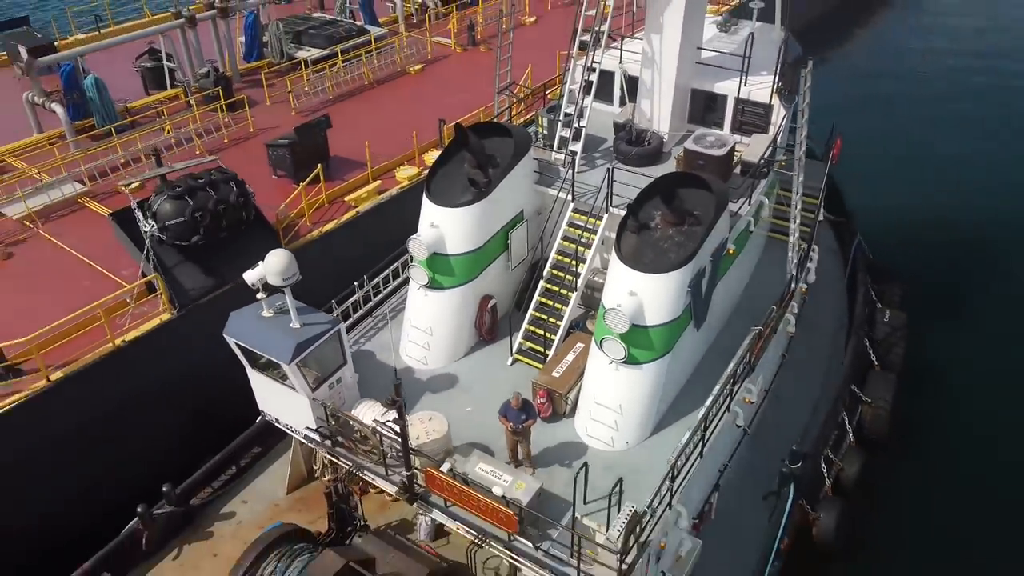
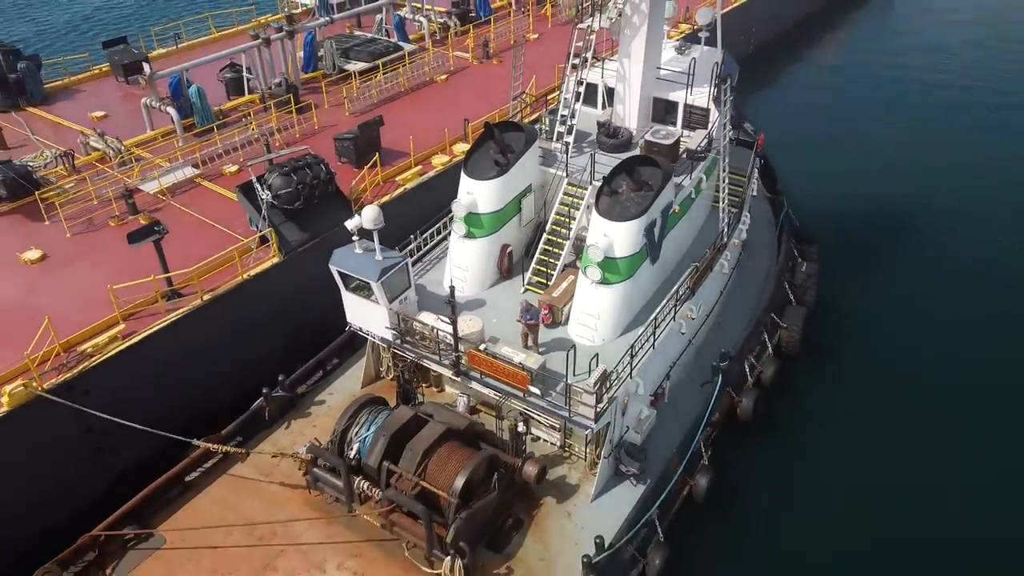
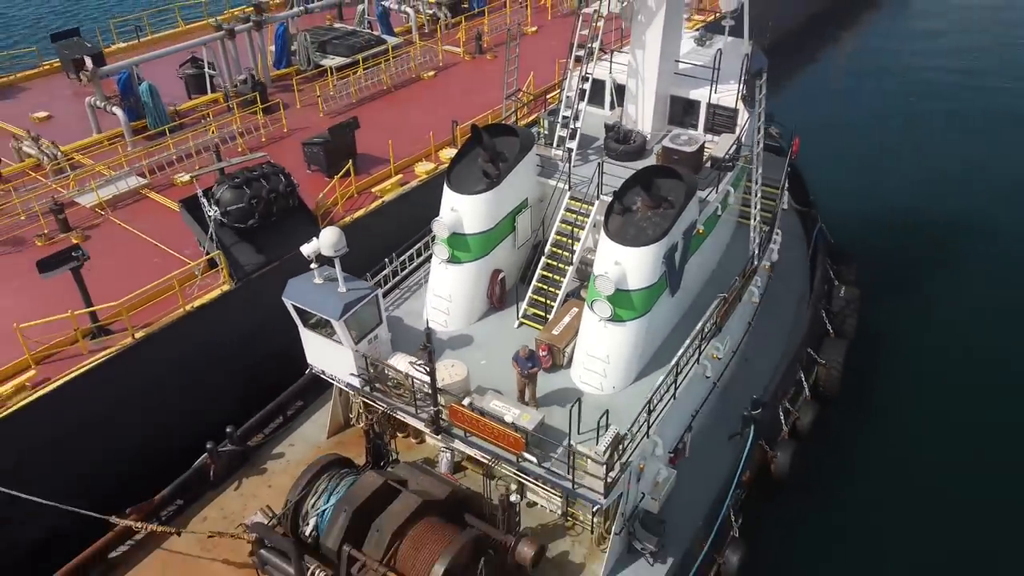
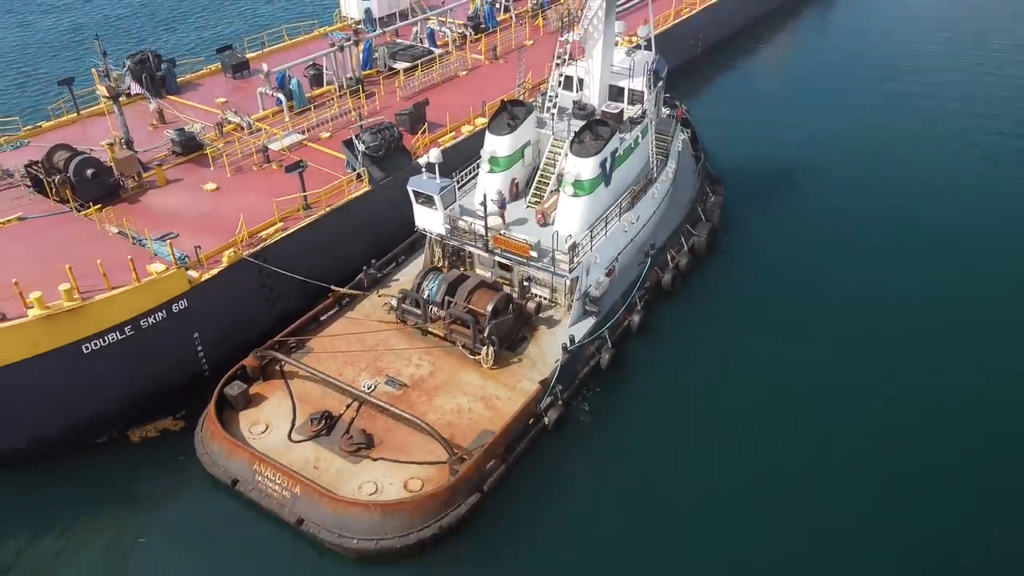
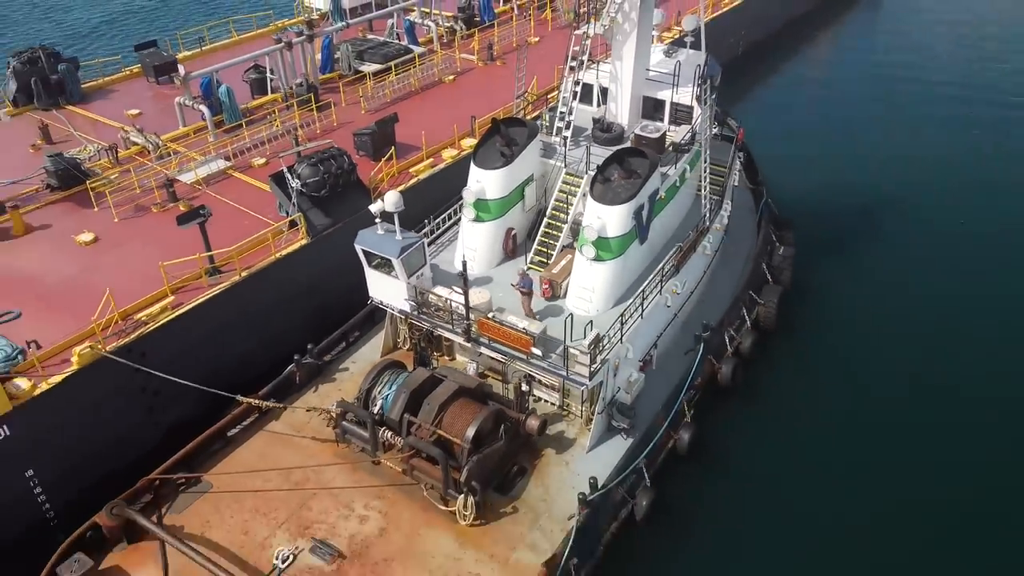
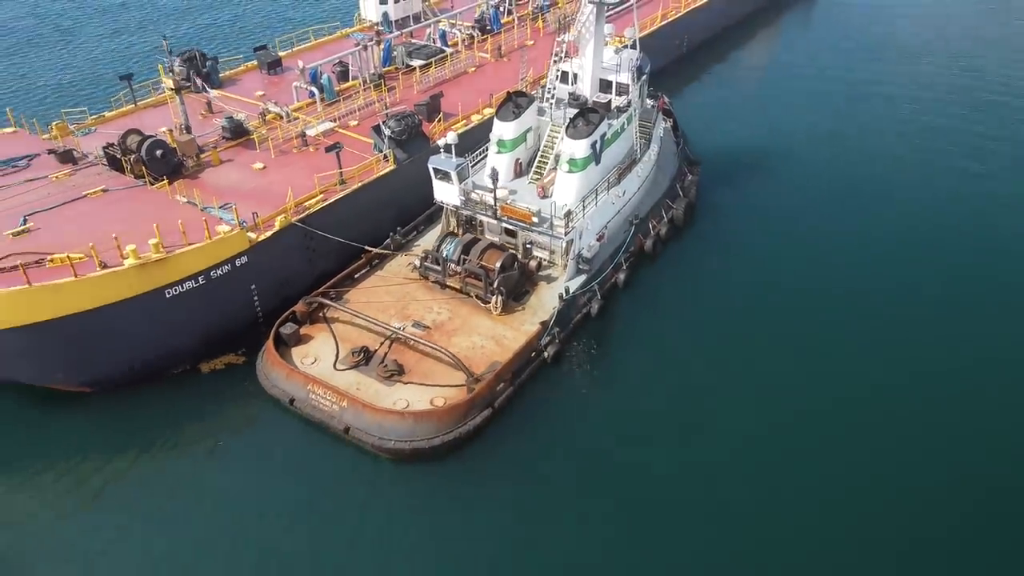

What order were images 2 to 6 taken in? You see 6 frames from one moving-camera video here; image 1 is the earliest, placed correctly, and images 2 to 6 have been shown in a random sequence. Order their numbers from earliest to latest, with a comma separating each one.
3, 2, 5, 4, 6
